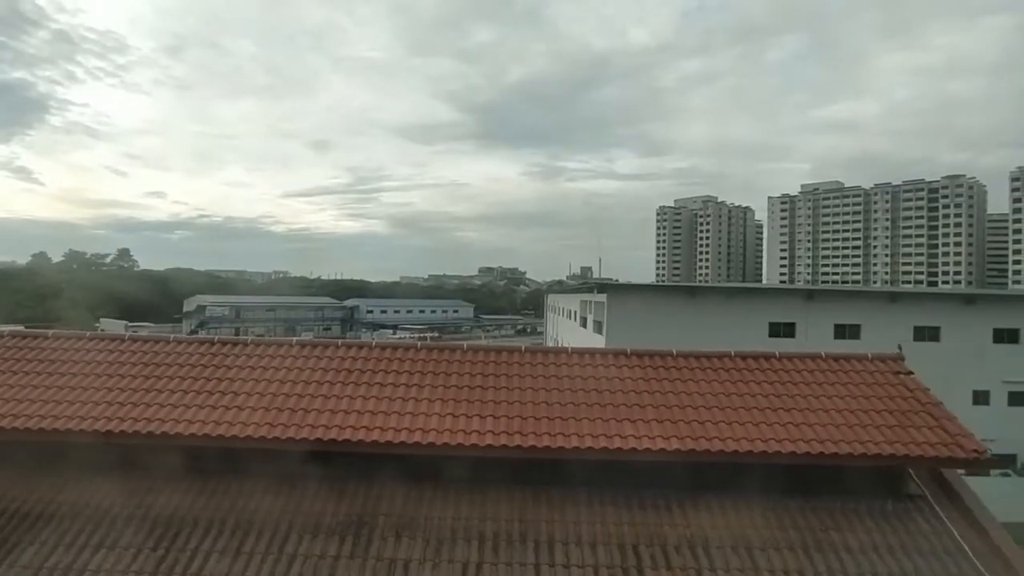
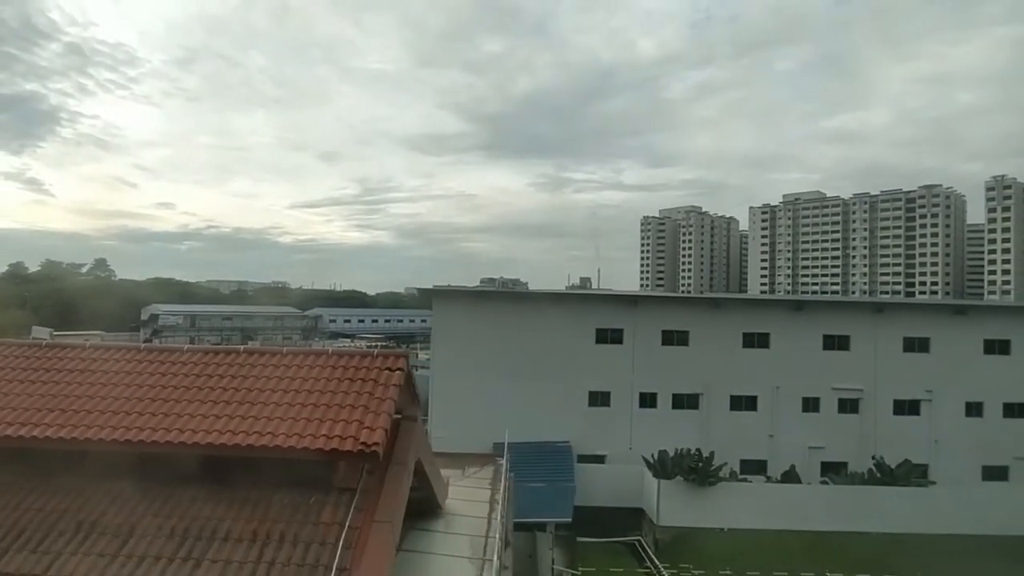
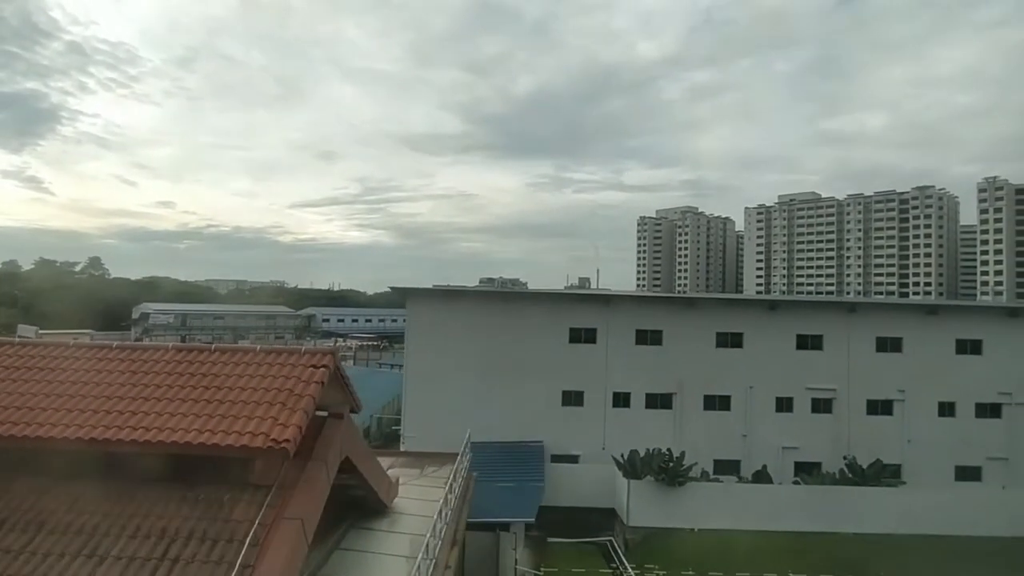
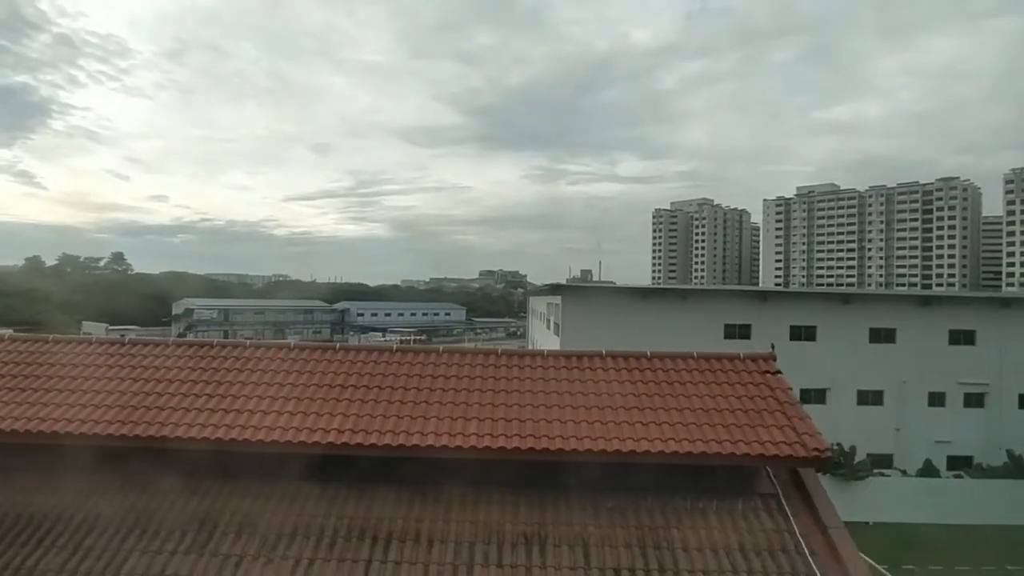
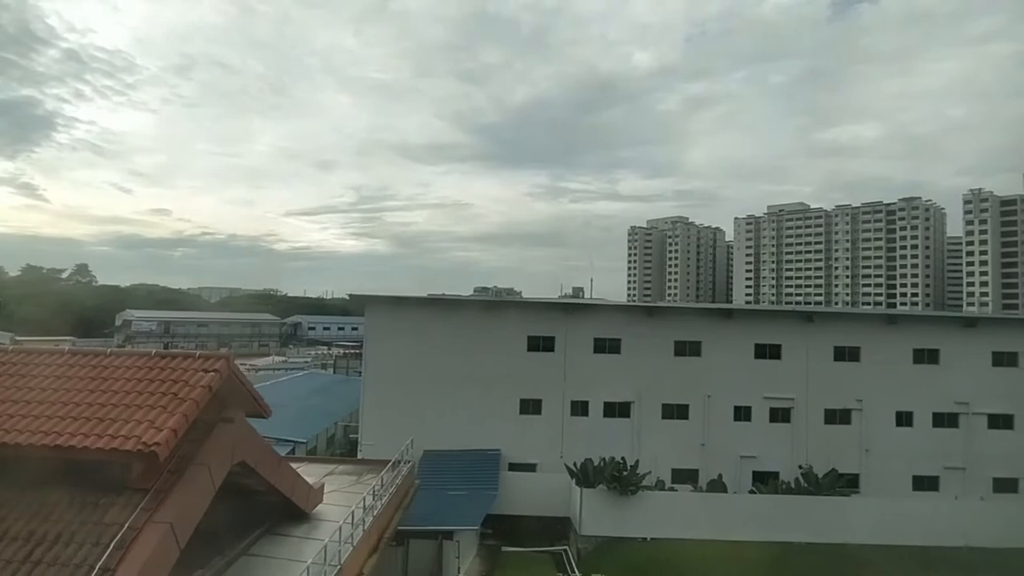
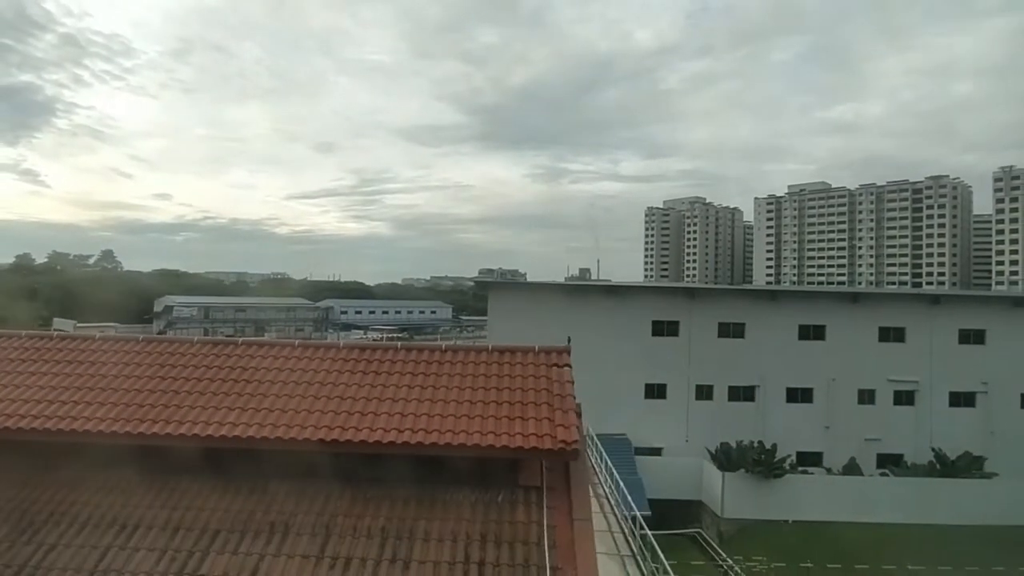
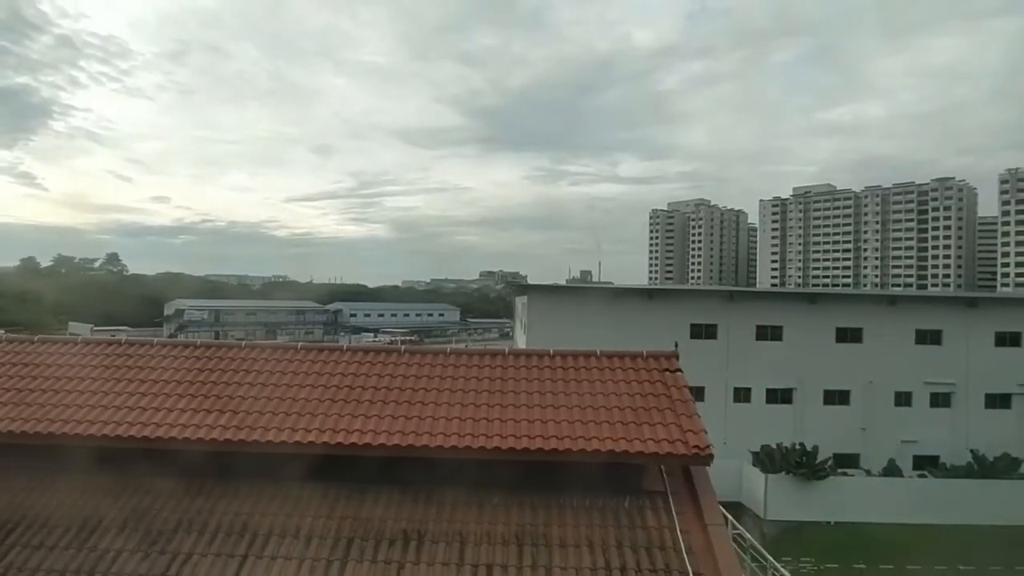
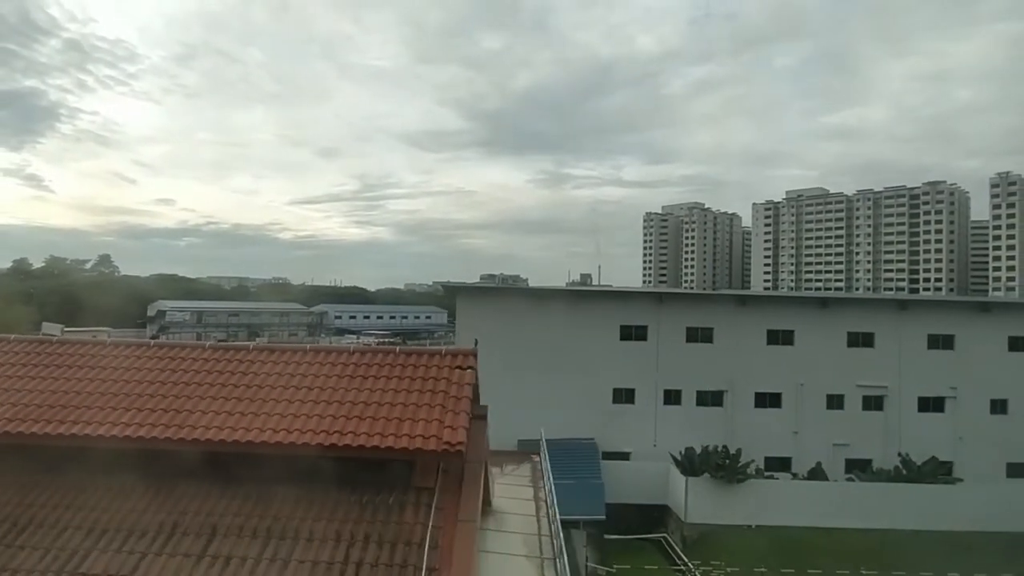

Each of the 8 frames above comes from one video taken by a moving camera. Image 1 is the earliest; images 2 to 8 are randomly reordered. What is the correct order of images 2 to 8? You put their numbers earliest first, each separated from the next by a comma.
4, 7, 6, 8, 2, 3, 5
